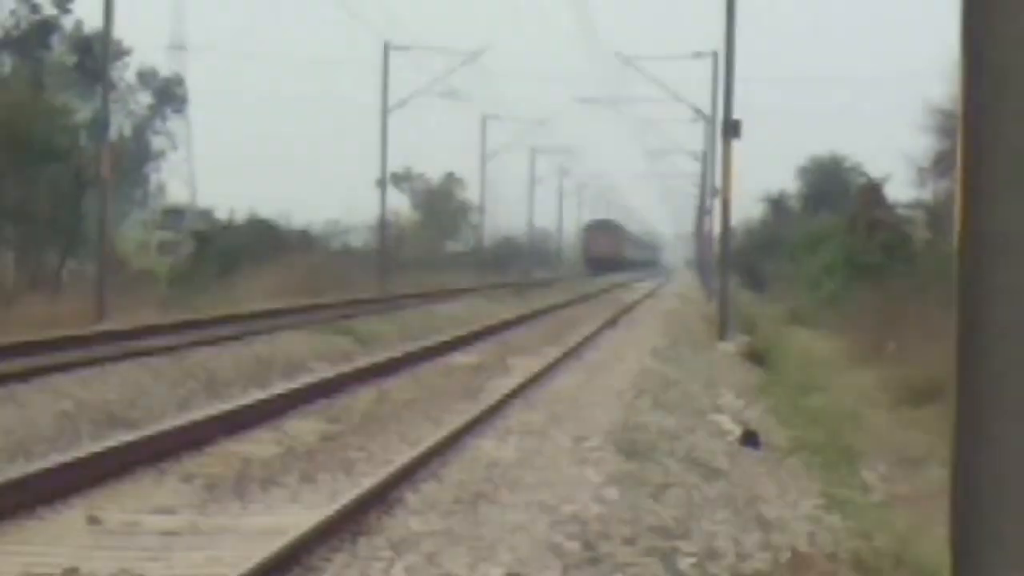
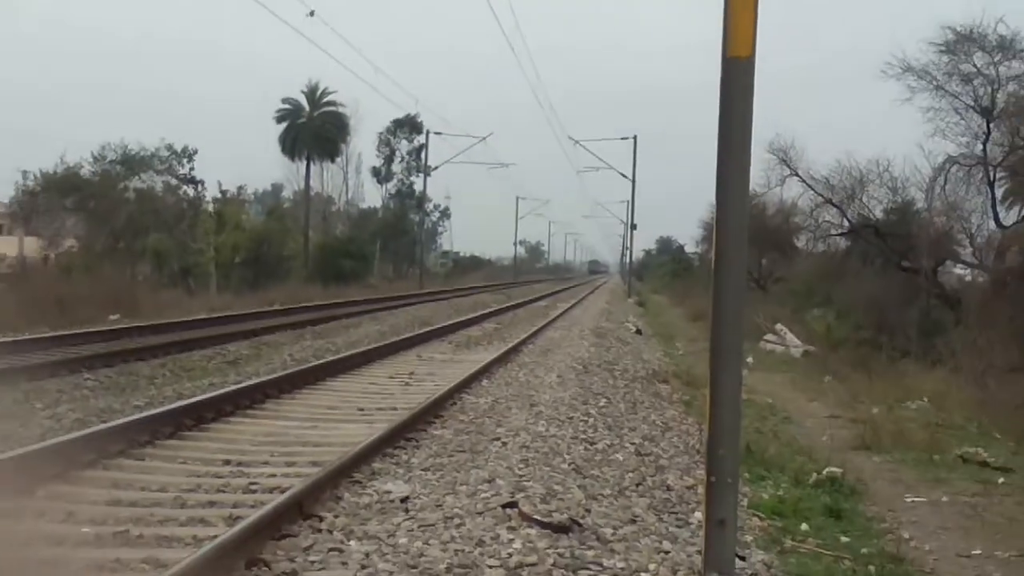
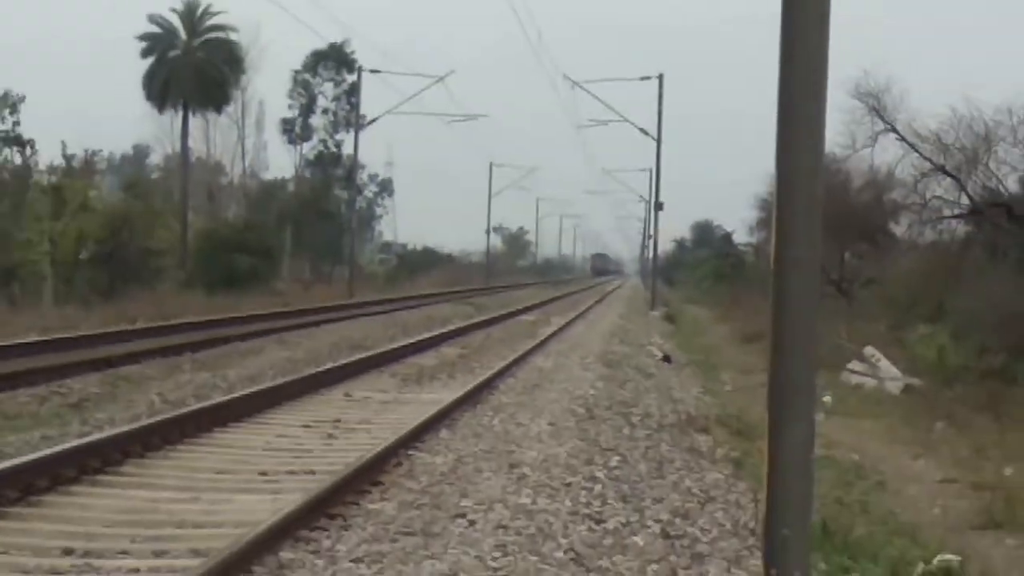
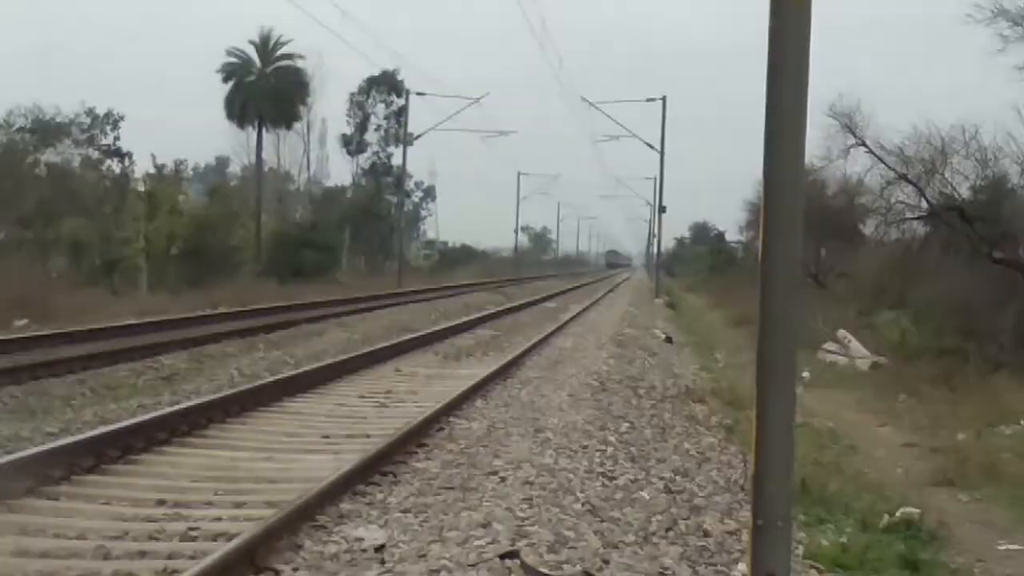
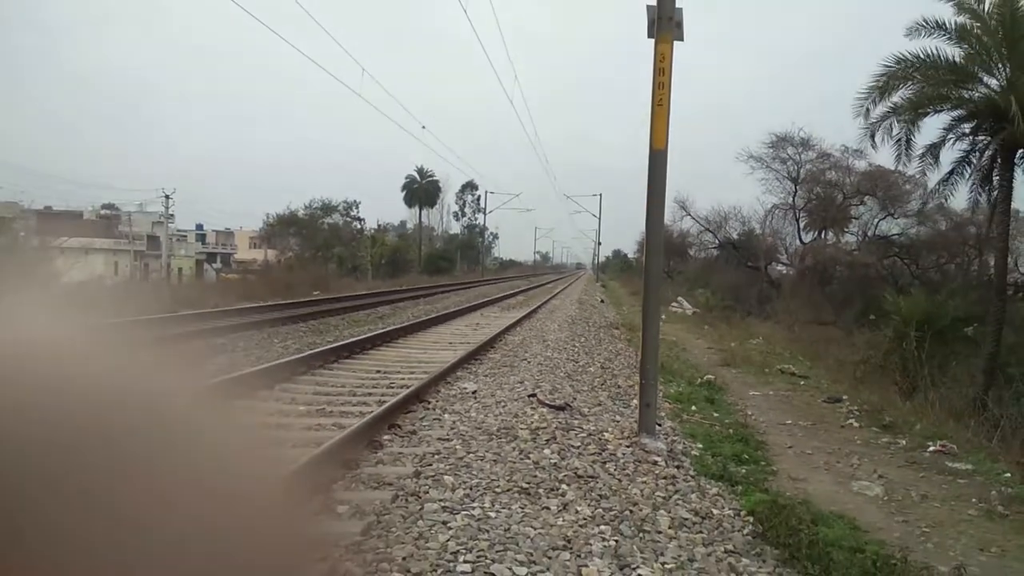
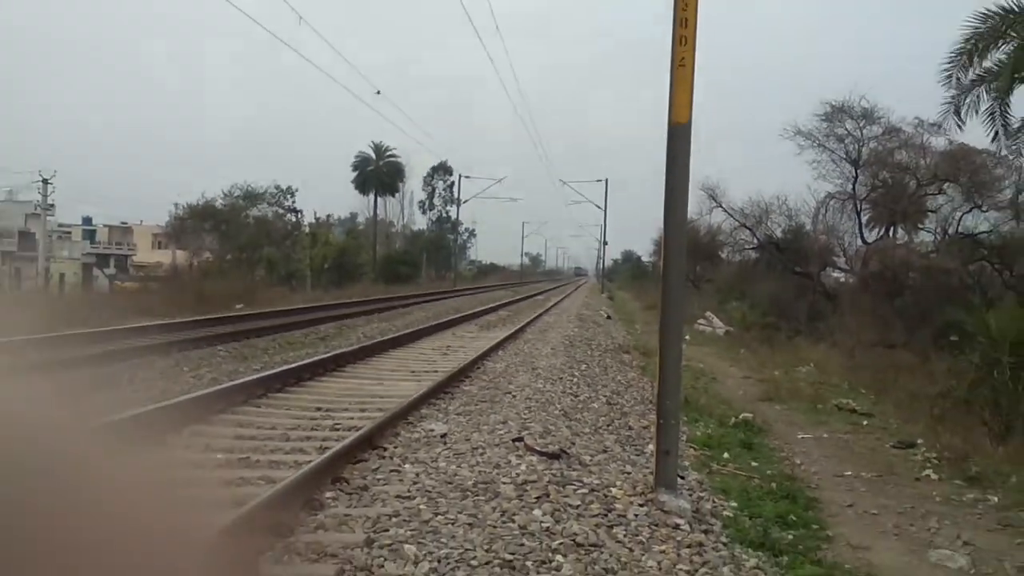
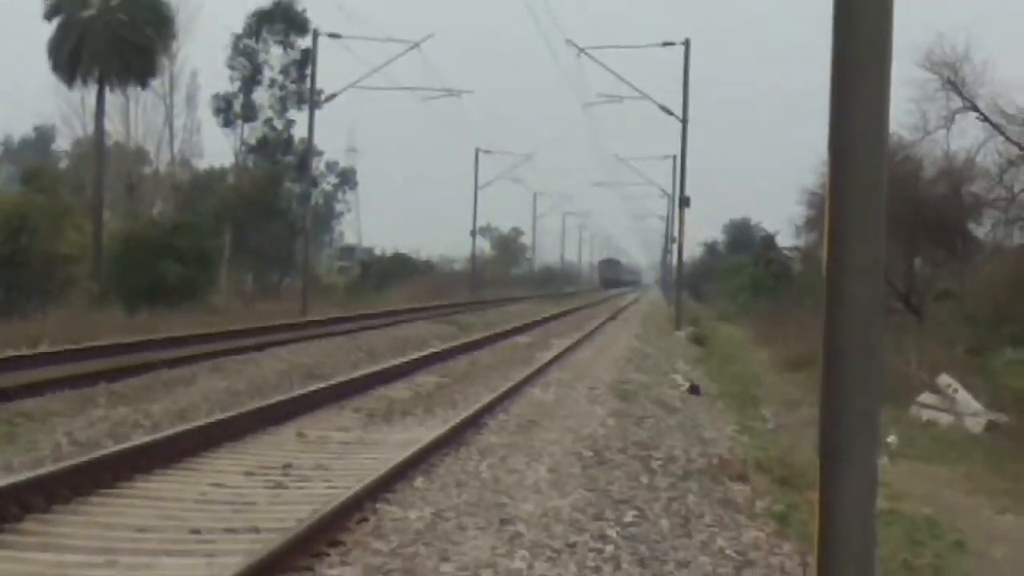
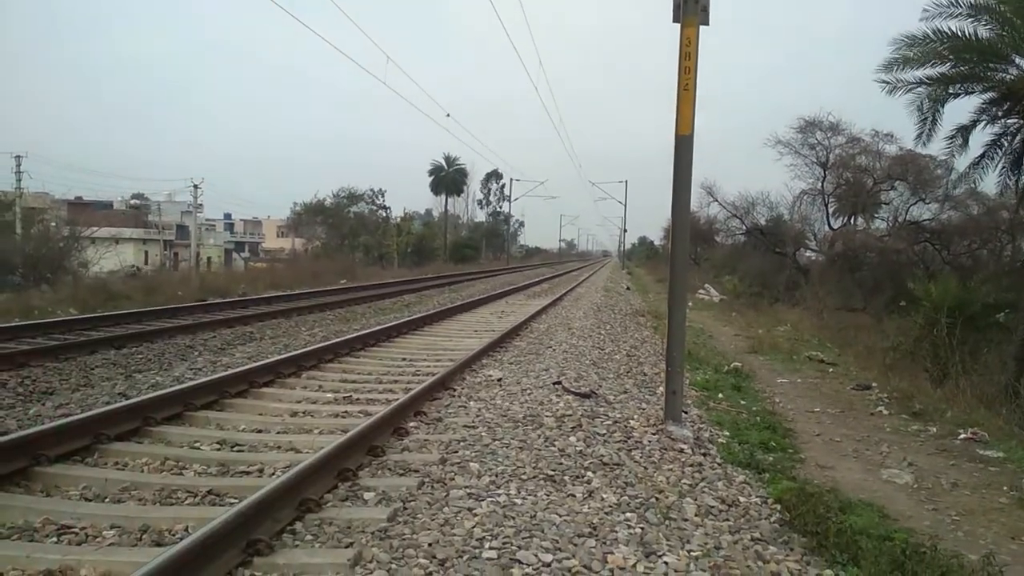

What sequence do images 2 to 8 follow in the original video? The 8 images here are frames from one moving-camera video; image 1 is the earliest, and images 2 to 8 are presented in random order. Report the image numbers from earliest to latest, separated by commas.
7, 3, 4, 2, 6, 5, 8
